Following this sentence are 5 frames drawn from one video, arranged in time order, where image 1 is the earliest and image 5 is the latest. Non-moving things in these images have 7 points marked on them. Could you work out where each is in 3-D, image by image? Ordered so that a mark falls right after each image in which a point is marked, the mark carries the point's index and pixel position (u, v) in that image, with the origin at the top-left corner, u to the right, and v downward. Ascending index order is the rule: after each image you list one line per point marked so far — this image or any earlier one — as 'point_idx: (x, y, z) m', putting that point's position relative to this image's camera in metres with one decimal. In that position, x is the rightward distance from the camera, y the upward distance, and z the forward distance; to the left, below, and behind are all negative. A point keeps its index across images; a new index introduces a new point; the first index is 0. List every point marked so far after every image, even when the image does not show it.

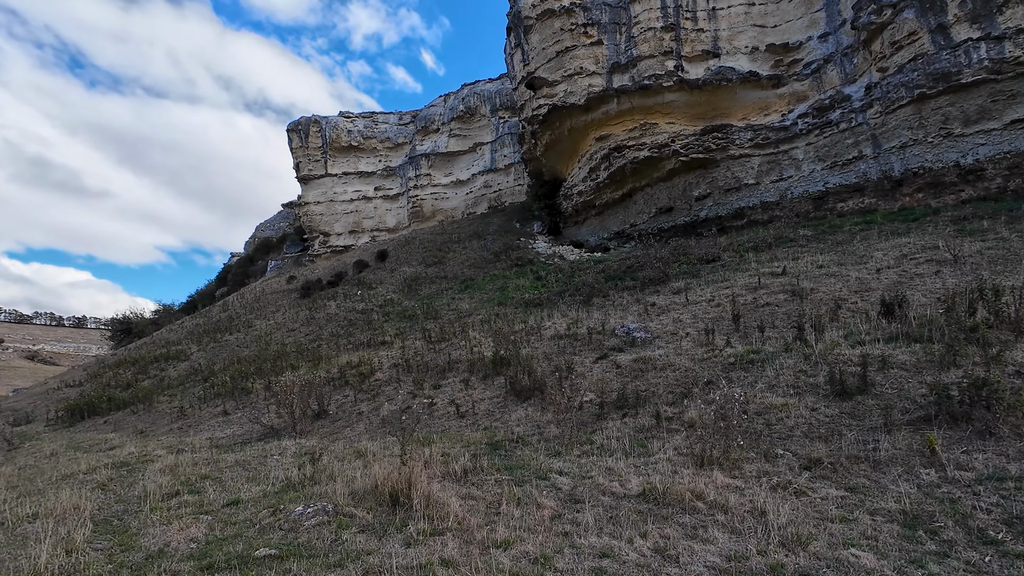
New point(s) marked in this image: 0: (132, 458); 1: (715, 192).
0: (-5.3, -2.4, +6.8) m
1: (+6.9, +3.3, +16.7) m
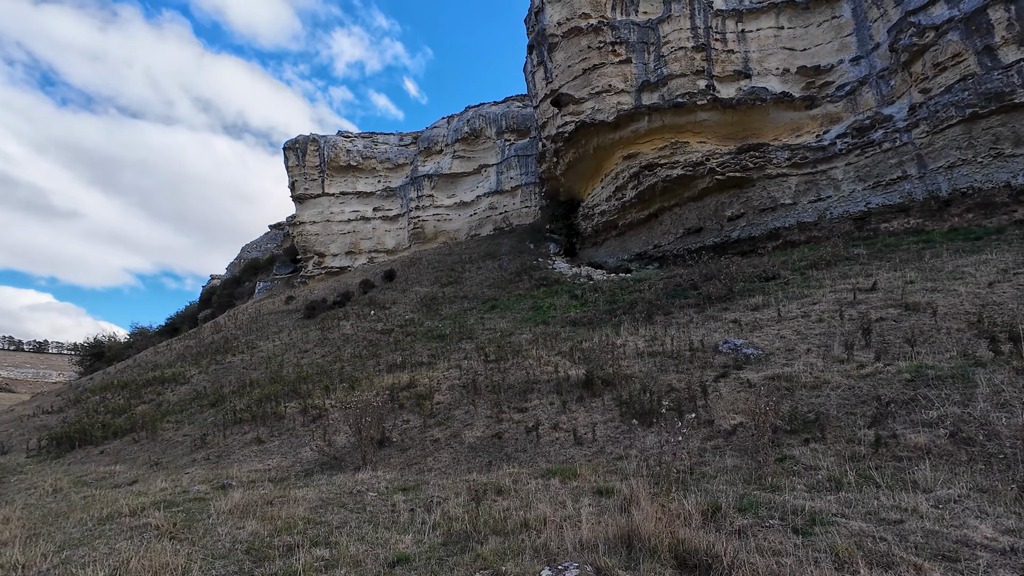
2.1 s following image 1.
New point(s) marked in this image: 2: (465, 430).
0: (-3.9, -2.4, +5.6) m
1: (+7.9, +2.5, +16.3) m
2: (-0.6, -2.0, +6.8) m
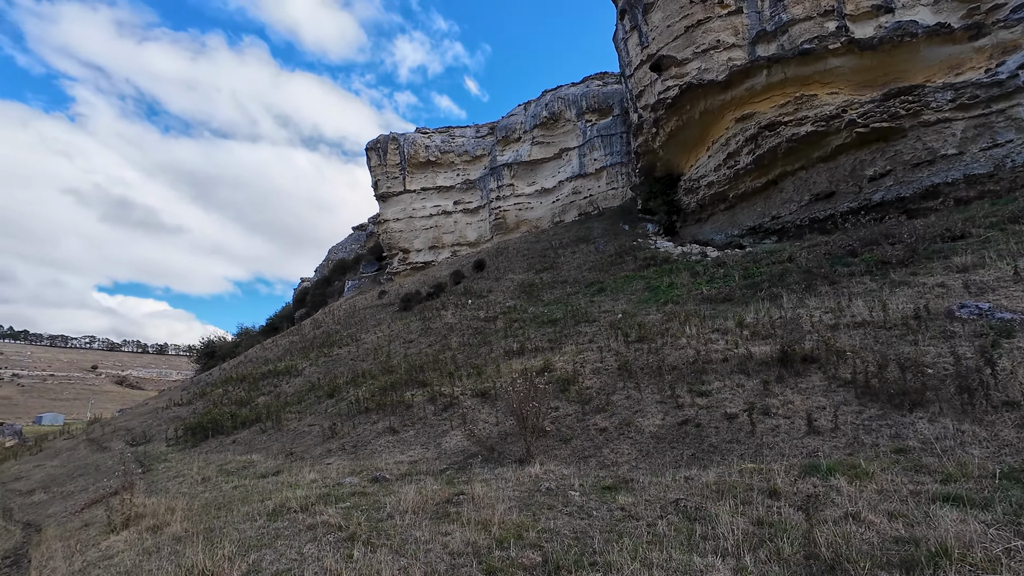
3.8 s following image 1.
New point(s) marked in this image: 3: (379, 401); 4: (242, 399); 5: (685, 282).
0: (-1.9, -2.1, +5.1) m
1: (+11.1, +3.4, +13.9) m
2: (+1.5, -1.5, +5.8) m
3: (-2.6, -2.2, +9.6) m
4: (-8.4, -3.5, +15.1) m
5: (+4.6, +0.2, +12.9) m
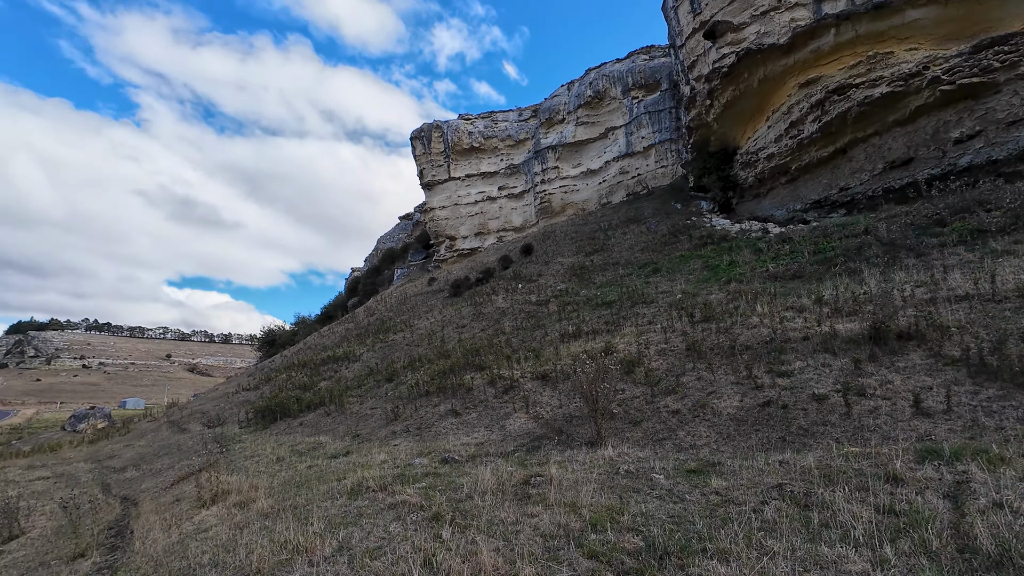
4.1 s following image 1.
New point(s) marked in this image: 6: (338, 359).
0: (-1.1, -1.9, +5.1) m
1: (+12.5, +4.2, +12.6) m
2: (+2.3, -1.3, +5.5) m
3: (-1.5, -1.9, +9.7) m
4: (-6.7, -3.1, +15.7) m
5: (+6.0, +0.7, +12.3) m
6: (-6.3, -2.6, +17.6) m
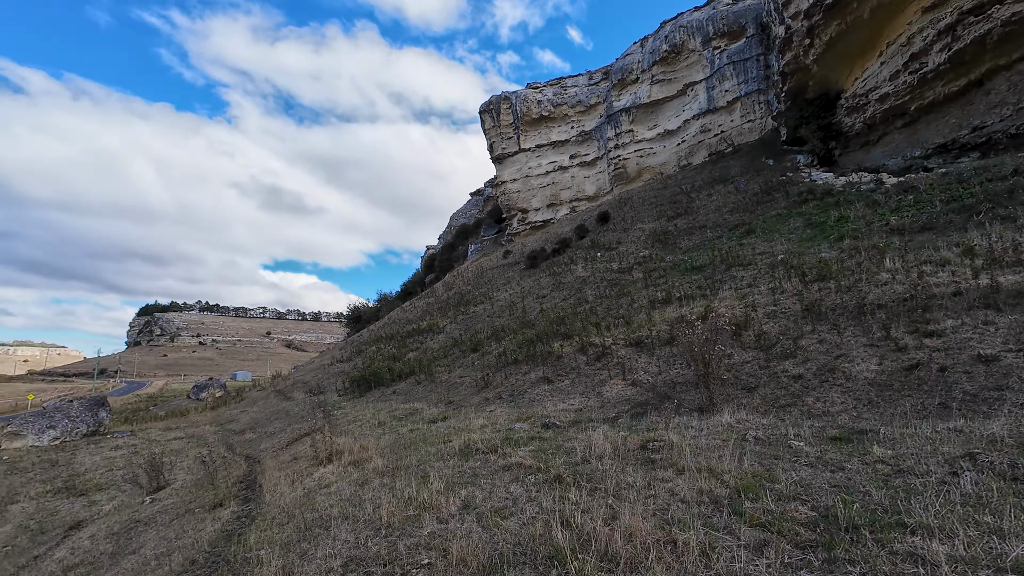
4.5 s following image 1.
0: (0.0, -1.5, +5.1) m
1: (+14.3, +5.3, +10.2) m
2: (+3.4, -0.8, +4.9) m
3: (+0.3, -1.3, +9.6) m
4: (-4.0, -2.3, +16.4) m
5: (+7.9, +1.7, +11.0) m
6: (-3.4, -1.6, +18.2) m
